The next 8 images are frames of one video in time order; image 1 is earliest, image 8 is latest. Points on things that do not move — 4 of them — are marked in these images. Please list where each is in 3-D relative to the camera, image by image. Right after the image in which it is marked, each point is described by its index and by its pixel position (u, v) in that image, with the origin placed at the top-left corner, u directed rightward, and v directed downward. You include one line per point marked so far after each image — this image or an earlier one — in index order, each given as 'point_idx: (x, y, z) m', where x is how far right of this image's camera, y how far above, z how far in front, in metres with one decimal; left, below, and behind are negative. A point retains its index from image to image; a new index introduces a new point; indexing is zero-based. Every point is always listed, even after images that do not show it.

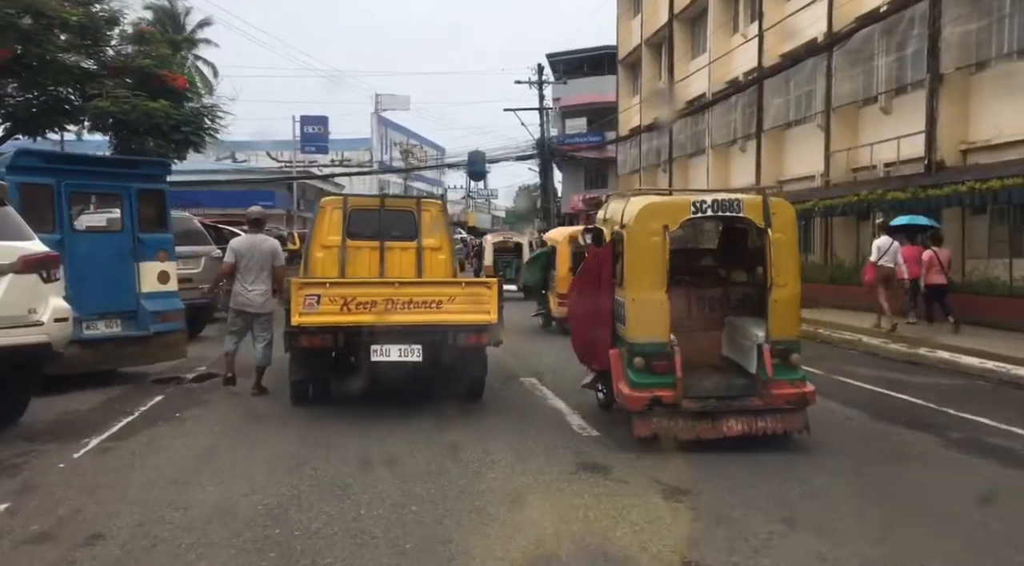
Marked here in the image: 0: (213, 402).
0: (-3.1, -1.2, +8.4) m
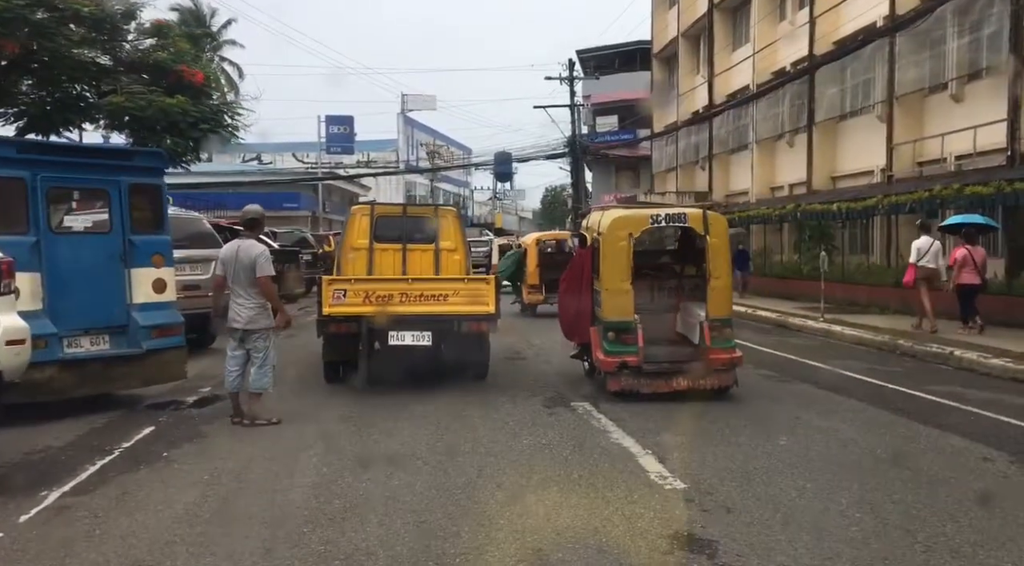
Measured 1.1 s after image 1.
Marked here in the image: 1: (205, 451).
0: (-2.6, -1.3, +7.1) m
1: (-2.4, -1.3, +6.4) m
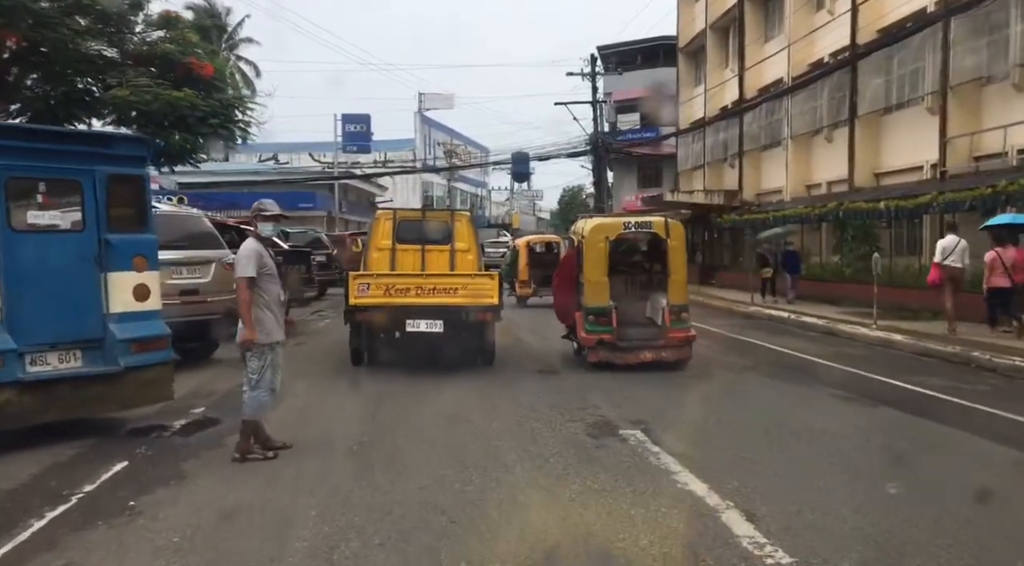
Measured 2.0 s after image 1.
0: (-2.3, -1.4, +5.9) m
1: (-2.1, -1.4, +5.2) m
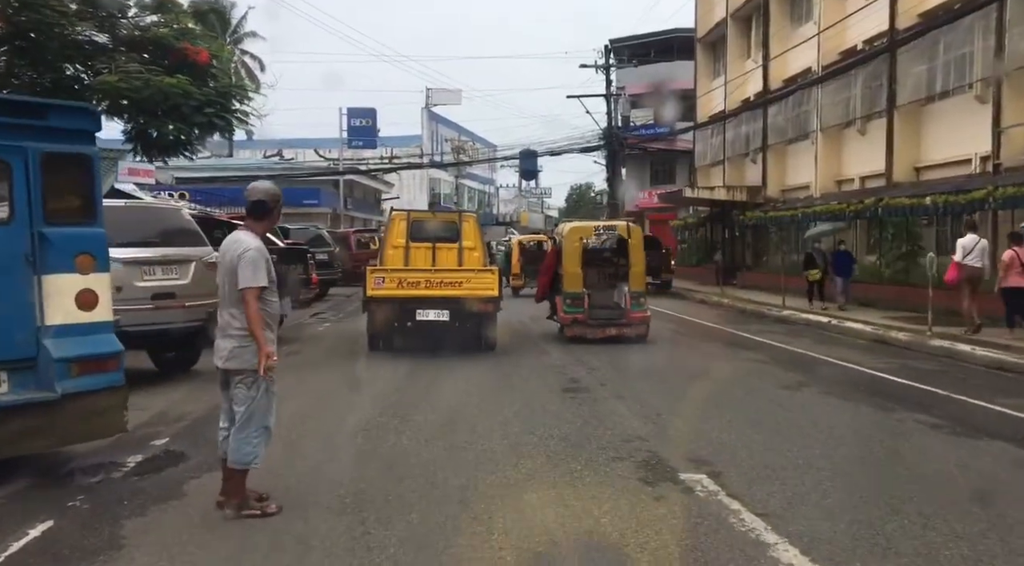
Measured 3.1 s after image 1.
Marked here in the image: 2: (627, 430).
0: (-2.1, -1.4, +4.5) m
1: (-1.9, -1.4, +3.8) m
2: (+1.0, -1.3, +7.1) m
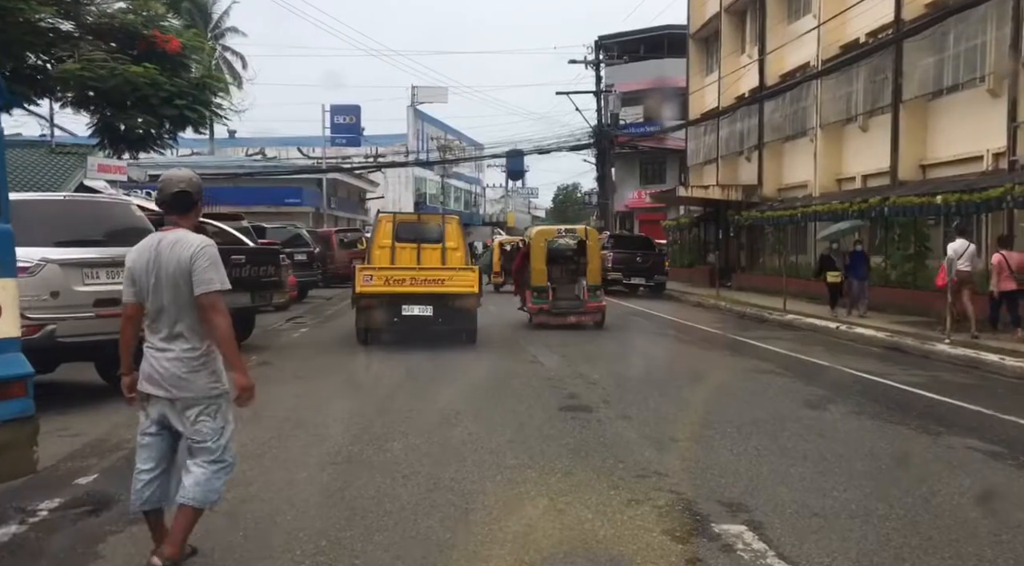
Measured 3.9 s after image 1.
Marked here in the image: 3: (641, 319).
0: (-2.1, -1.4, +3.5) m
1: (-1.9, -1.5, +2.8) m
2: (+1.0, -1.3, +6.0) m
3: (+3.1, -0.9, +19.6) m
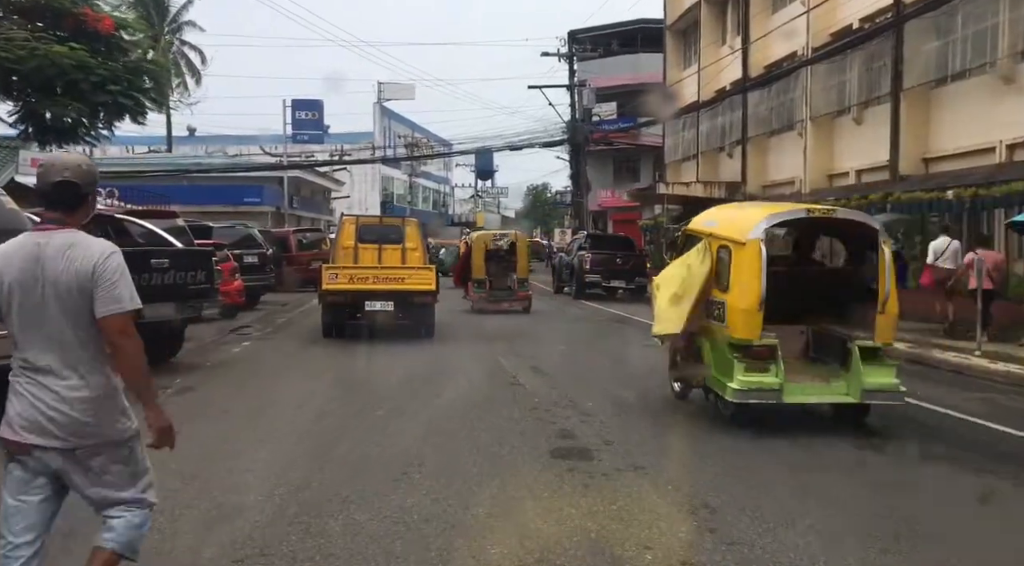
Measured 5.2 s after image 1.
0: (-2.1, -1.5, +1.6) m
1: (-1.8, -1.6, +0.9) m
2: (+0.9, -1.4, +4.3) m
3: (+2.5, -1.0, +17.9) m
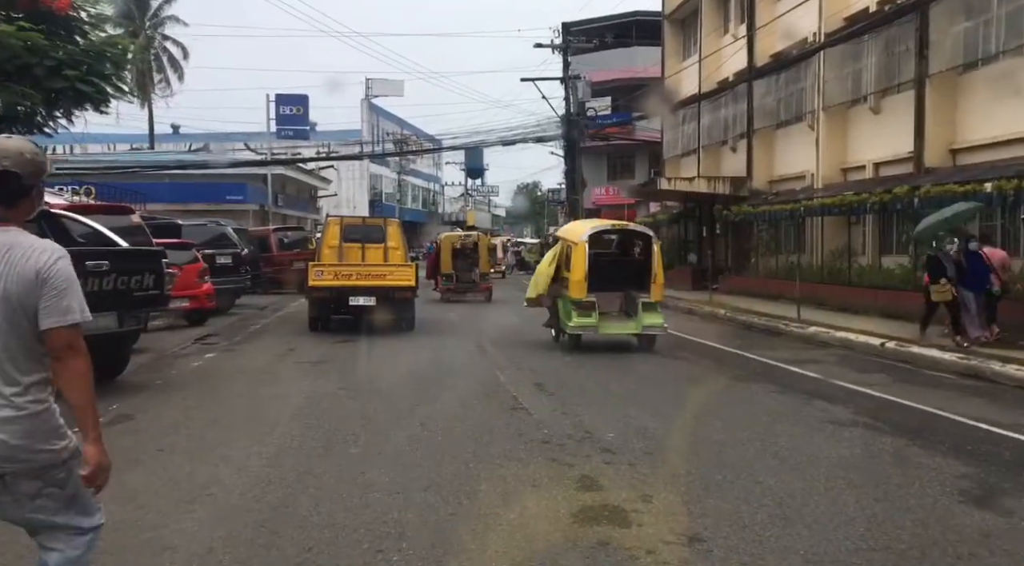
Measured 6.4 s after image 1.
0: (-1.9, -1.6, +0.1) m
1: (-1.7, -1.6, -0.6) m
2: (+1.0, -1.5, +2.9) m
3: (+2.4, -1.0, +16.5) m
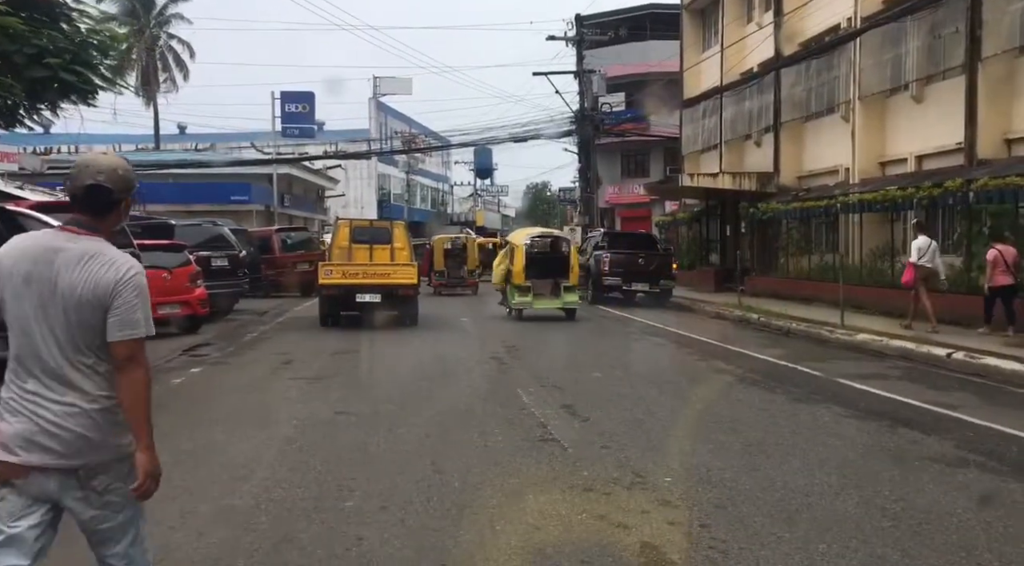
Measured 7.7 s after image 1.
0: (-1.8, -1.7, -1.2) m
1: (-1.6, -1.7, -1.8) m
2: (+1.1, -1.5, +1.5) m
3: (+2.7, -1.0, +15.2) m
